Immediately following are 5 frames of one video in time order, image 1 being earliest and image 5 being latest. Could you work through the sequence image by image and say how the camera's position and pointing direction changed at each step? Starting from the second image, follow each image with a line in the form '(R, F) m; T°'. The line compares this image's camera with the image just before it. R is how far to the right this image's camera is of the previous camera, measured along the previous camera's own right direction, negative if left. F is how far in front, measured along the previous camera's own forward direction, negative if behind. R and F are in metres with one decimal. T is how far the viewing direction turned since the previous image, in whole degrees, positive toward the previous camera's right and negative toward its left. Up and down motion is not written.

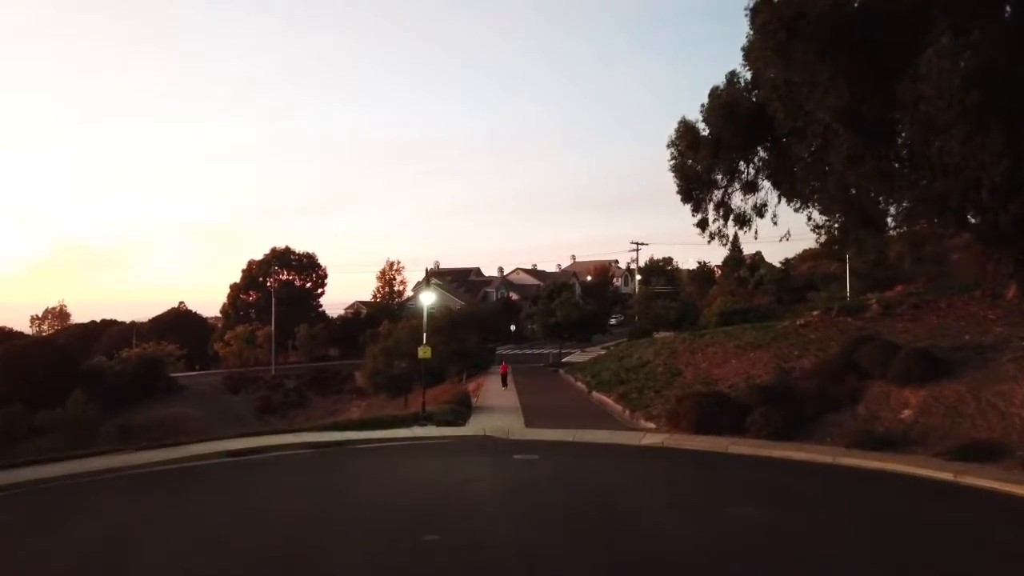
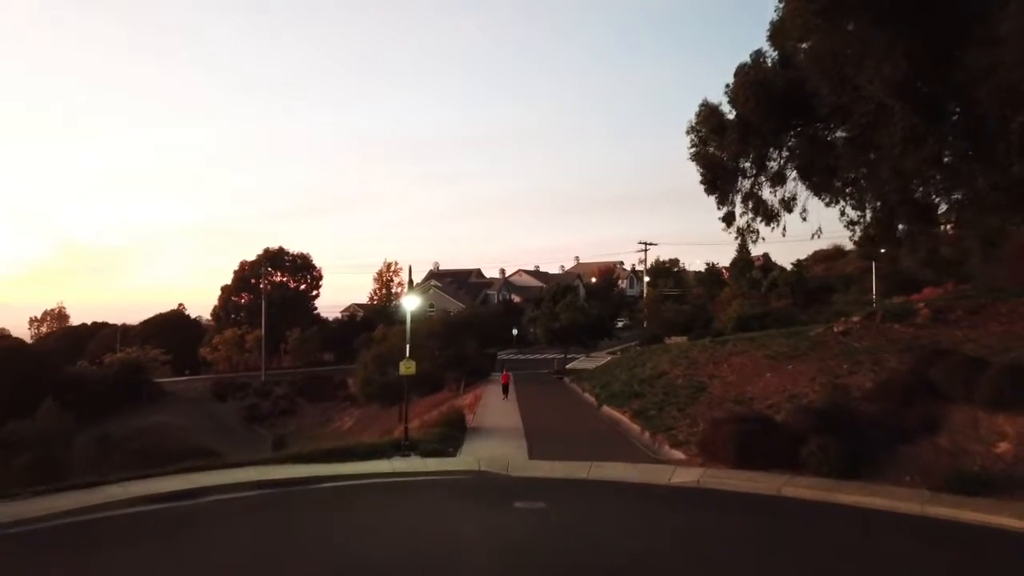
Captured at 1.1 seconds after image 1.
(0.0, +3.3) m; 0°
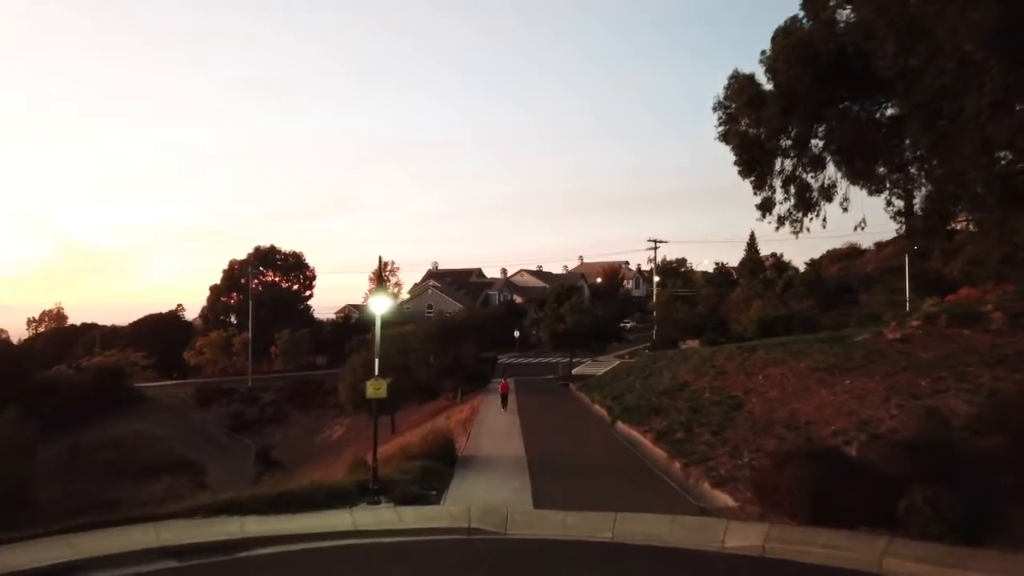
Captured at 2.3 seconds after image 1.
(0.0, +3.8) m; 0°
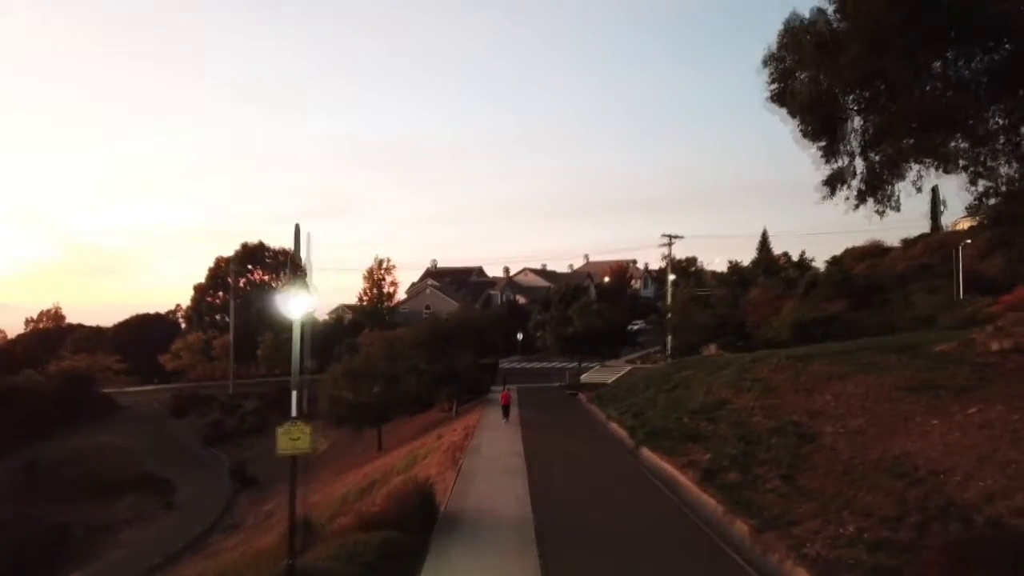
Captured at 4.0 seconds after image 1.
(0.0, +4.8) m; 0°
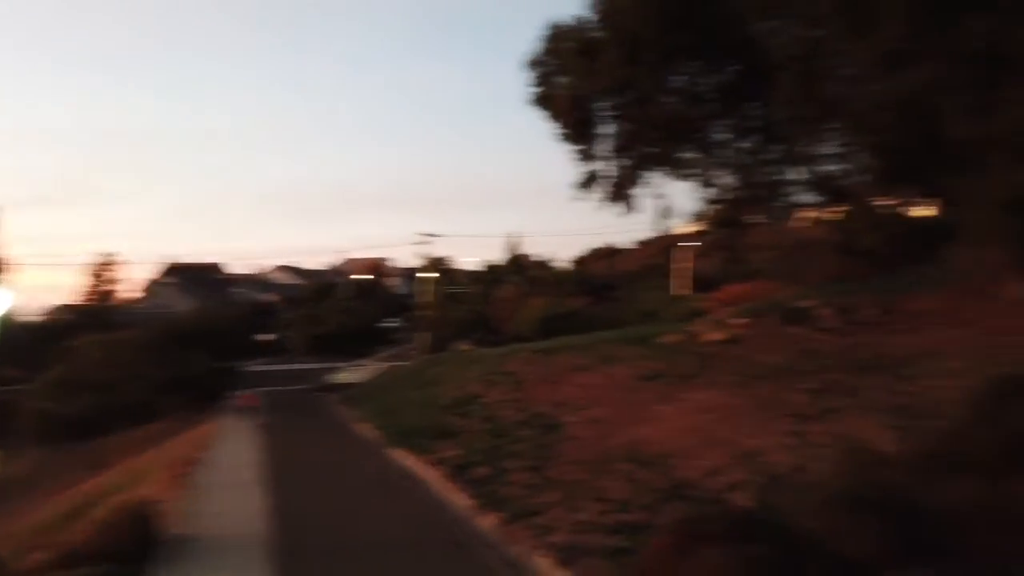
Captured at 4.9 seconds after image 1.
(+0.2, +0.5) m; +16°
